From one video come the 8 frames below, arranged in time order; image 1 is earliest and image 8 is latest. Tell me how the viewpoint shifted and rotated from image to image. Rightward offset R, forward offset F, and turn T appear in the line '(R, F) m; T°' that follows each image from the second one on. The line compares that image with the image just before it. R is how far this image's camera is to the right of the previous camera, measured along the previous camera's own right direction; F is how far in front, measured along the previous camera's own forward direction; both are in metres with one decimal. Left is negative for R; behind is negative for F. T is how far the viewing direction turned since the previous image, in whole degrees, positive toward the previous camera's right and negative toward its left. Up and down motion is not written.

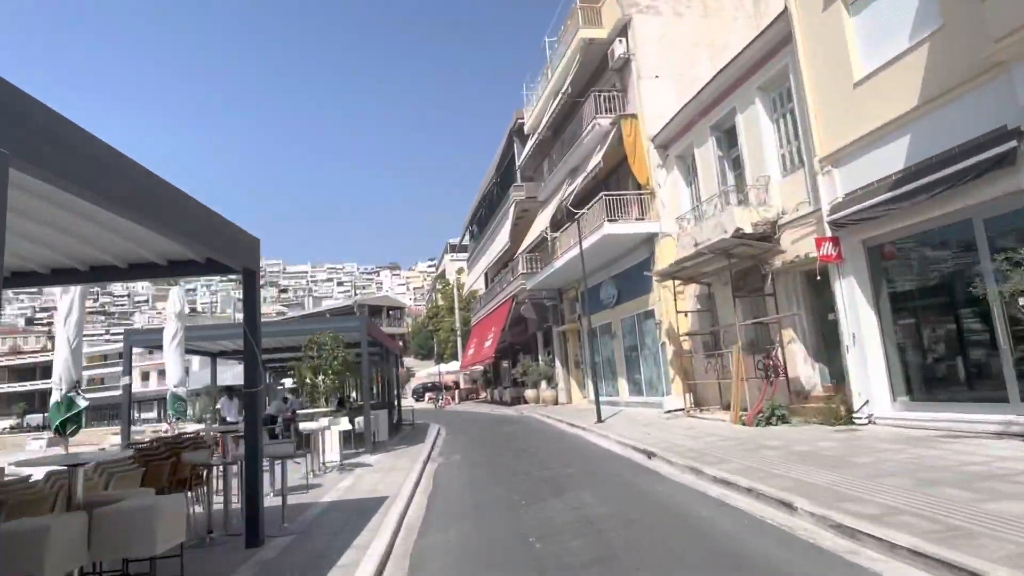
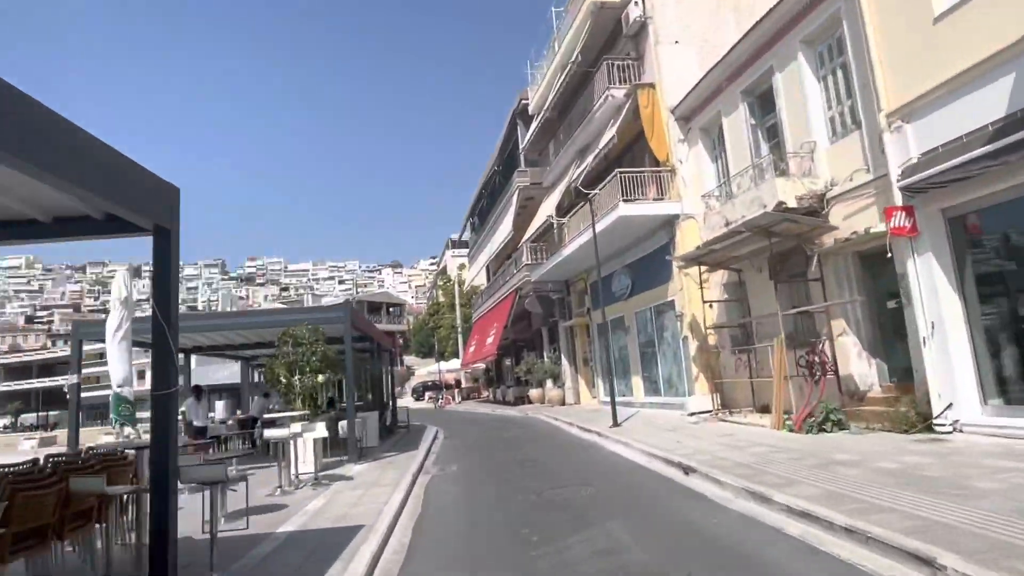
(-0.1, +1.9) m; 0°
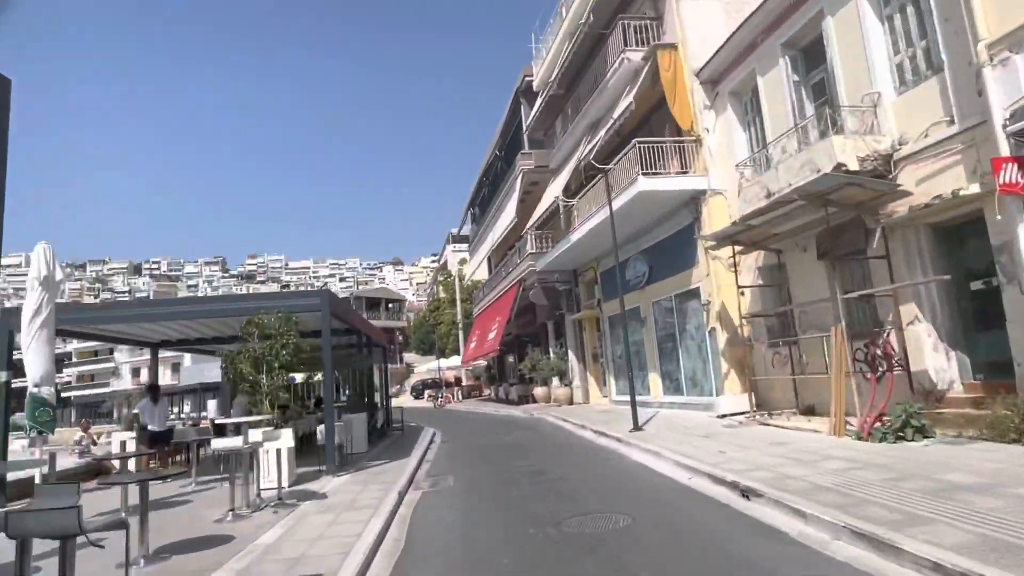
(-0.1, +1.9) m; 0°
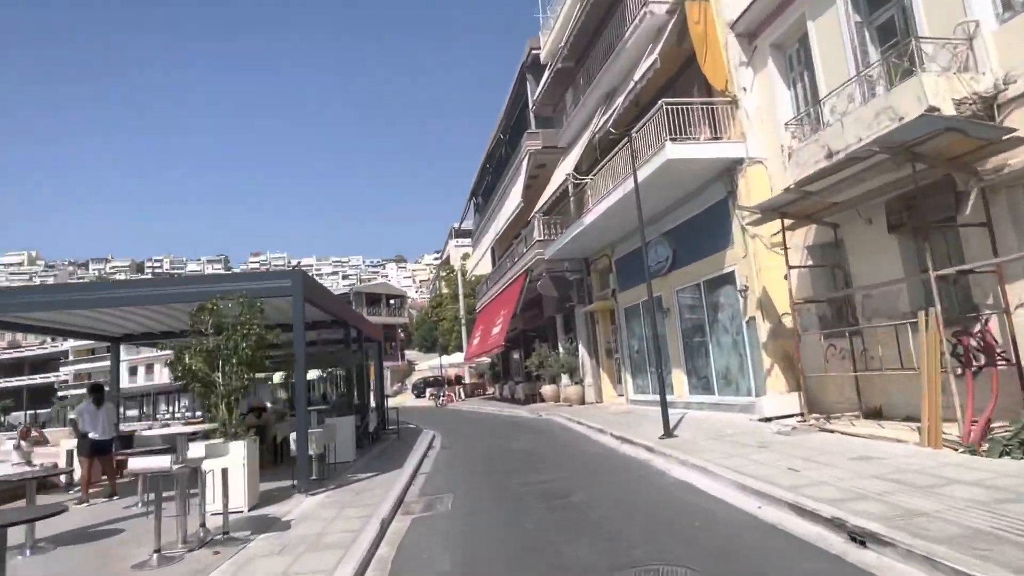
(-0.1, +1.9) m; 0°
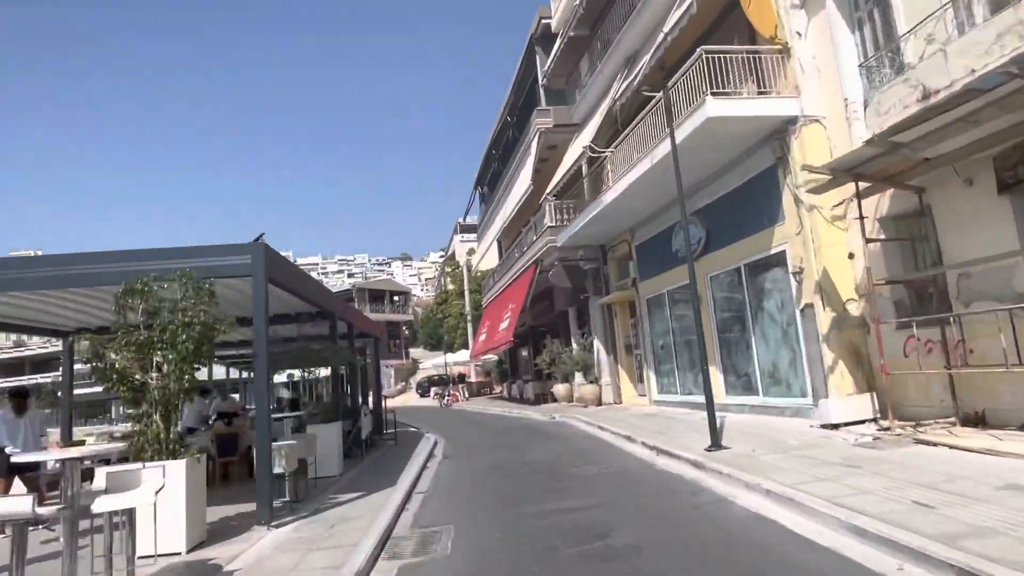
(-0.1, +1.9) m; -1°
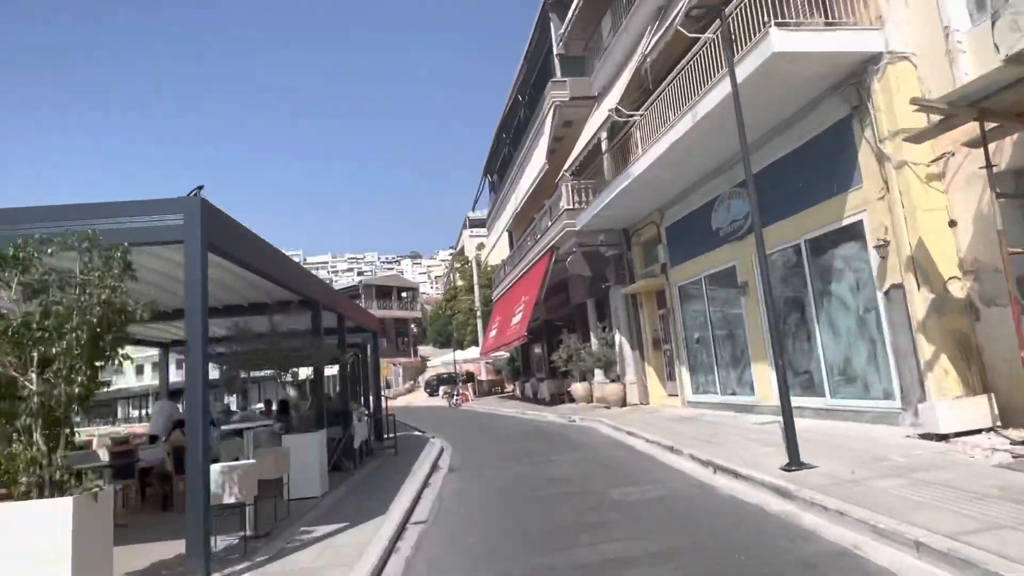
(-0.1, +2.0) m; -1°
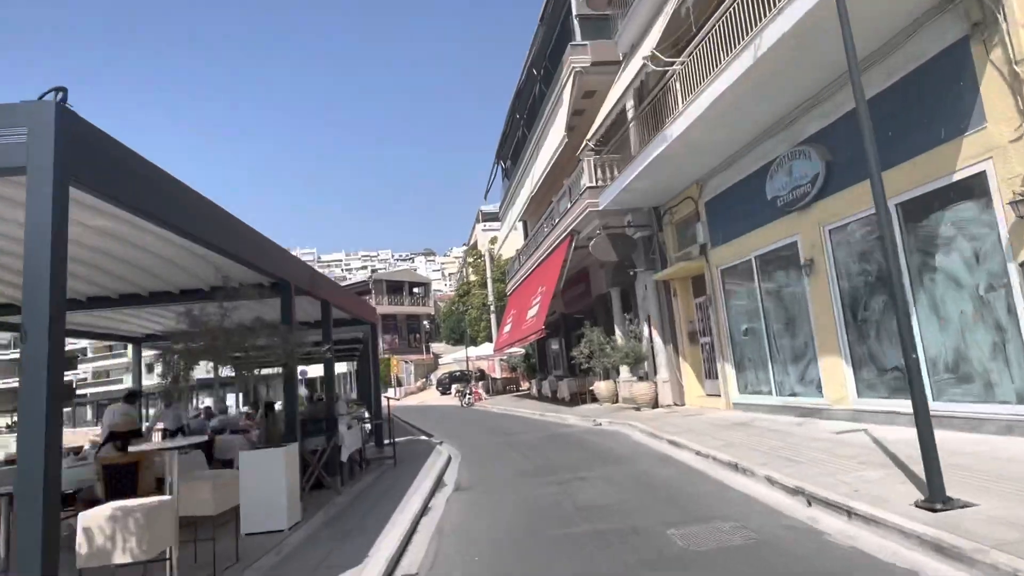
(-0.1, +2.0) m; -1°
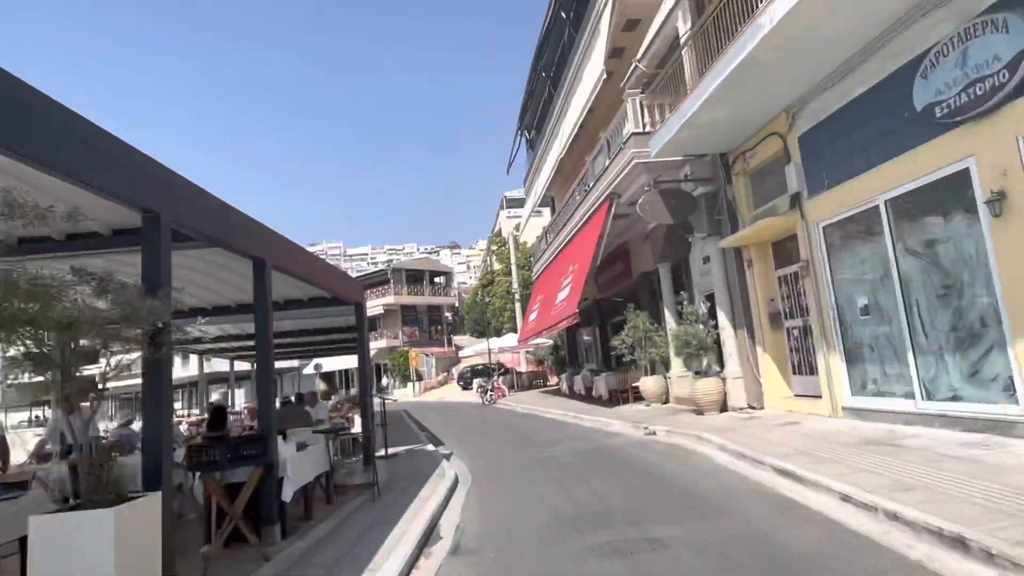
(0.0, +3.4) m; -2°
